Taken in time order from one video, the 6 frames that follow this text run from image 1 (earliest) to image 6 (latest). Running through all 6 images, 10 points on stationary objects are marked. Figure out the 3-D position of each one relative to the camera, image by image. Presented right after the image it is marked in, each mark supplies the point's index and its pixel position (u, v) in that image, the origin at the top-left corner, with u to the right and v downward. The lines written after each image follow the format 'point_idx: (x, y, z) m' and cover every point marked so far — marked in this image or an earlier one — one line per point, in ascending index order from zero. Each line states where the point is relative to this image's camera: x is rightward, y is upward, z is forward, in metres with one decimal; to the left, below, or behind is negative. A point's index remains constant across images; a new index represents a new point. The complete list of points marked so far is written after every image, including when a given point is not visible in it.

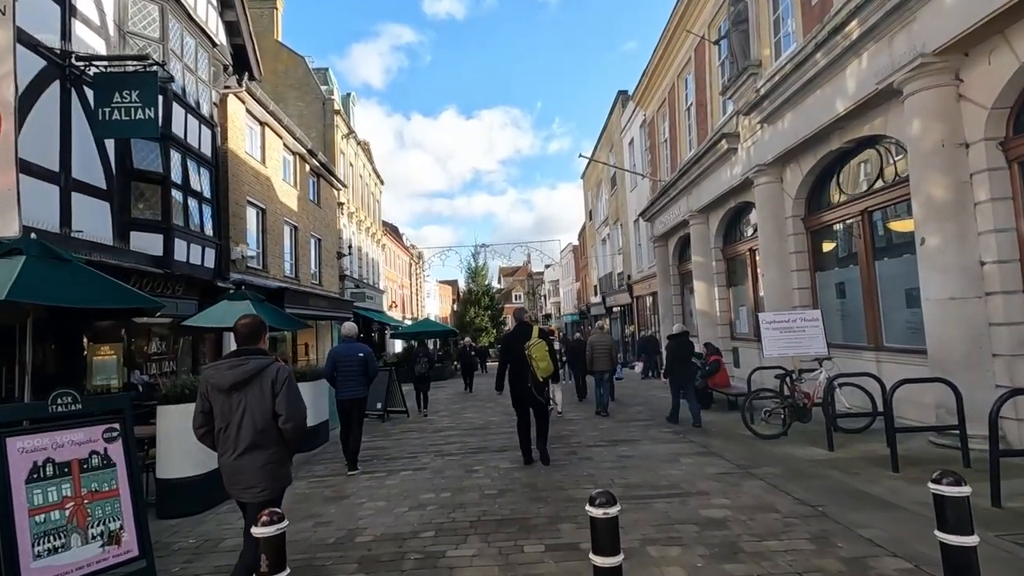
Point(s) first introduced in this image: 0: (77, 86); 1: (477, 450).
0: (-6.9, +3.2, +8.4) m
1: (-0.5, -2.5, +8.0) m
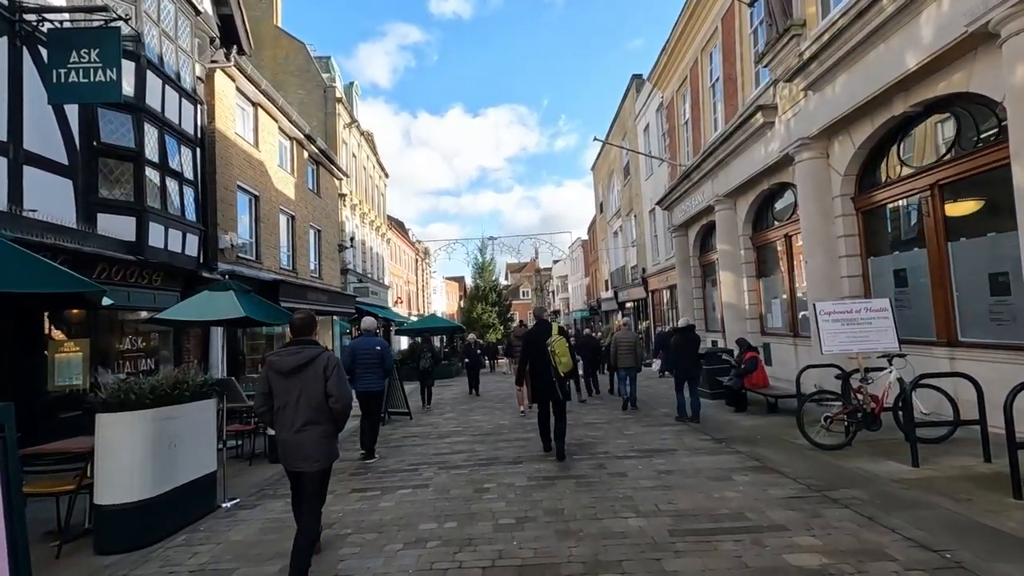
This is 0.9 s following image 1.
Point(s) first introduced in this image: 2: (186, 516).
0: (-6.7, +3.4, +7.3) m
1: (-0.3, -2.3, +6.9) m
2: (-3.2, -2.2, +5.1) m
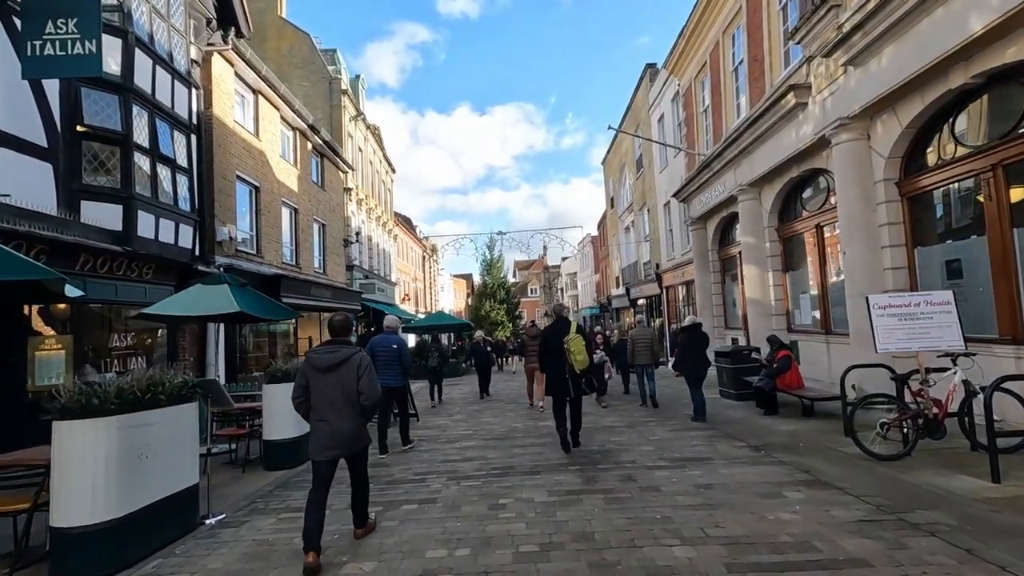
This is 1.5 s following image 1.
0: (-6.5, +3.5, +6.7) m
1: (-0.1, -2.2, +6.3) m
2: (-3.0, -2.1, +4.5) m
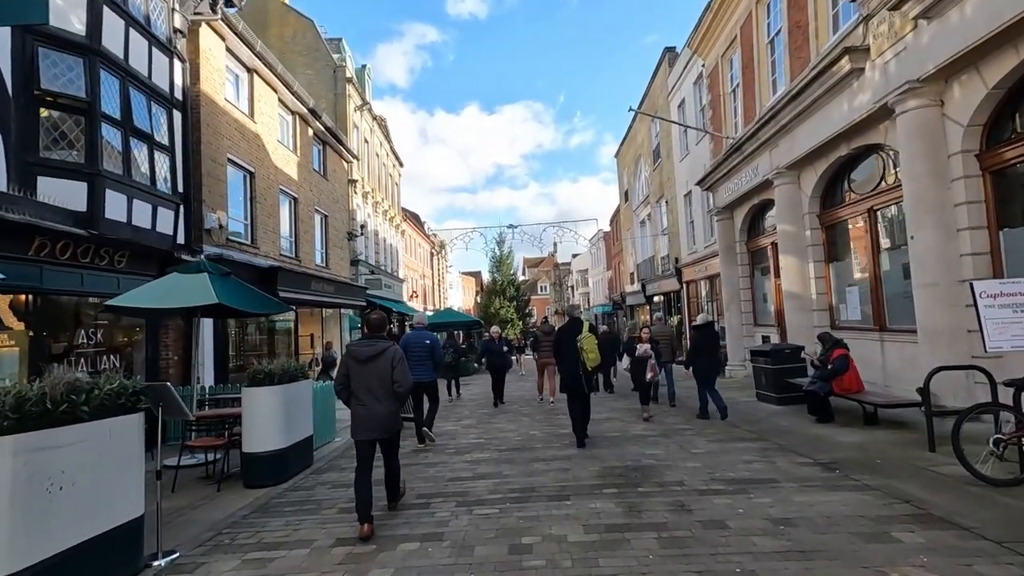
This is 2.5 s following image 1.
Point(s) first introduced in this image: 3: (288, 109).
0: (-6.3, +3.6, +5.7) m
1: (+0.1, -2.0, +5.2) m
2: (-2.8, -2.0, +3.4) m
3: (-6.7, +5.4, +15.7) m
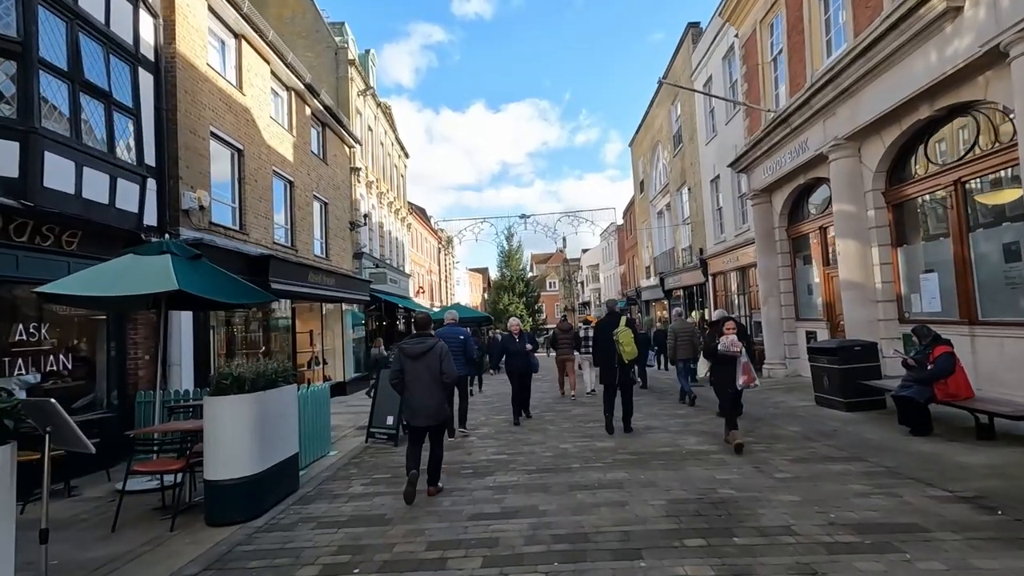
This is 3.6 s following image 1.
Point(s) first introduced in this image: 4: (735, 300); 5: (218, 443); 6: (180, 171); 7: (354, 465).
0: (-5.9, +3.8, +4.3) m
1: (+0.4, -1.8, +3.7) m
2: (-2.5, -1.8, +2.0) m
3: (-6.3, +5.6, +14.3) m
4: (+7.9, -0.4, +18.7) m
5: (-2.7, -1.4, +5.0) m
6: (-6.0, +2.1, +9.5) m
7: (-2.1, -2.4, +7.1) m
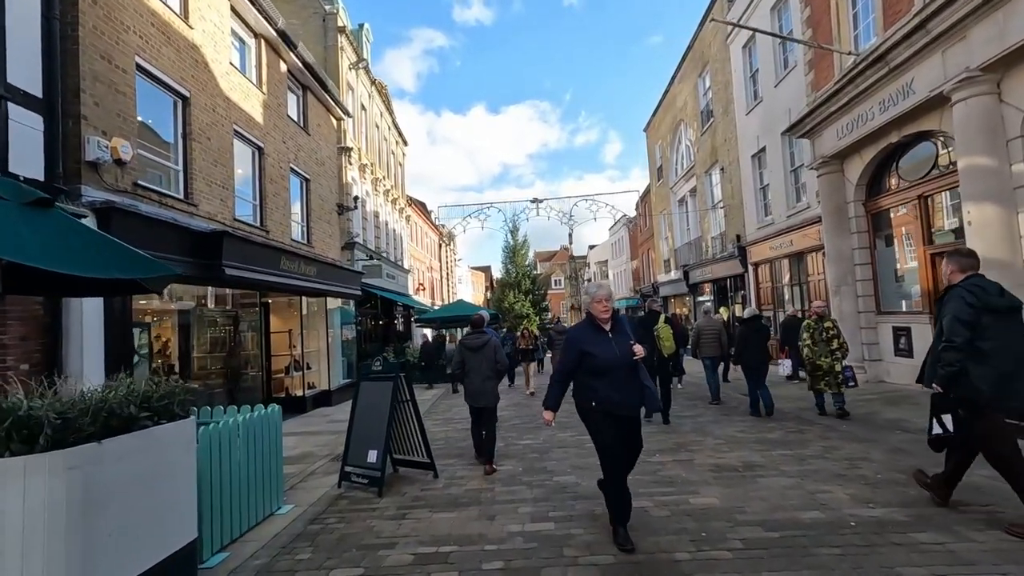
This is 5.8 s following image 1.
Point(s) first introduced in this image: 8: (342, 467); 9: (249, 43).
0: (-5.6, +4.1, +1.7) m
1: (+0.8, -1.6, +1.1) m
2: (-2.1, -1.5, -0.6) m
3: (-5.9, +5.8, +11.7) m
4: (+8.3, -0.1, +16.1) m
5: (-2.3, -1.2, +2.3) m
6: (-5.6, +2.3, +6.9) m
7: (-1.7, -2.1, +4.5) m
8: (-1.9, -2.0, +6.0) m
9: (-5.9, +5.6, +11.9) m
